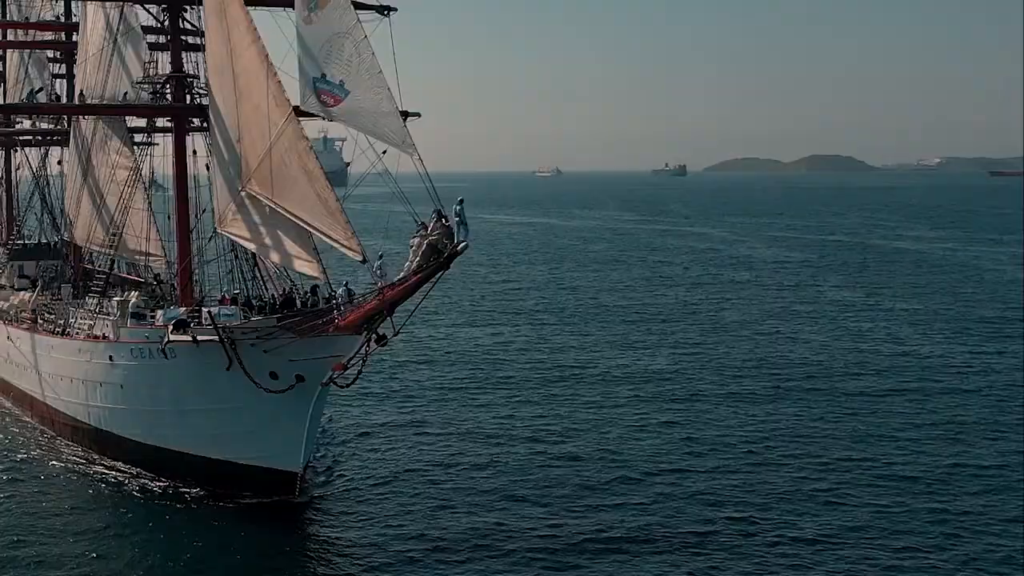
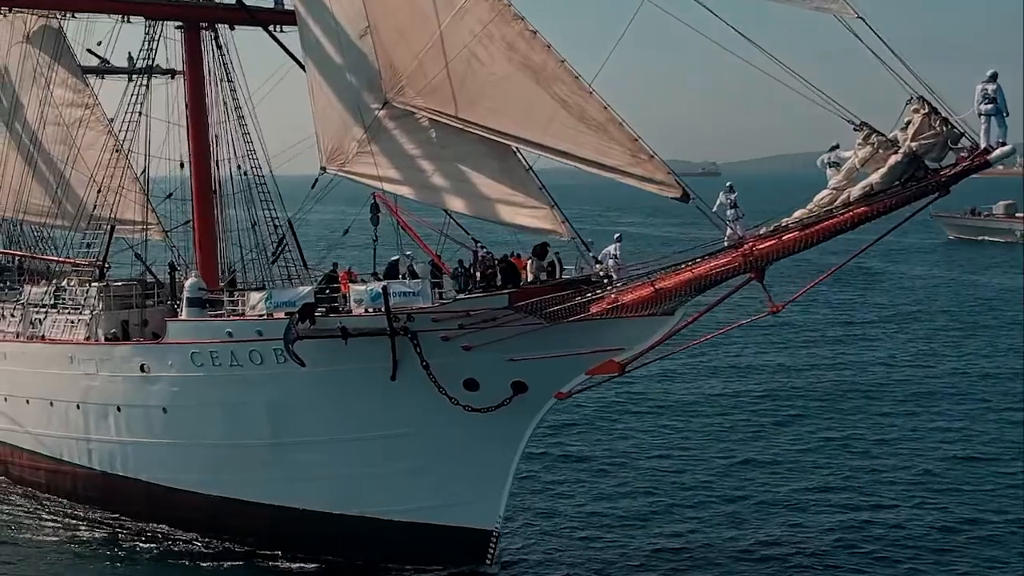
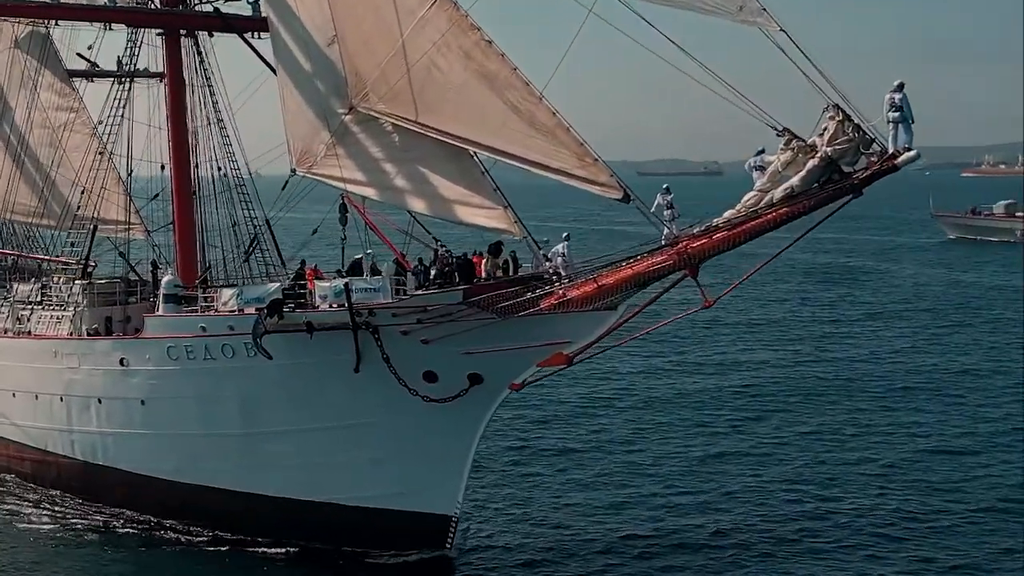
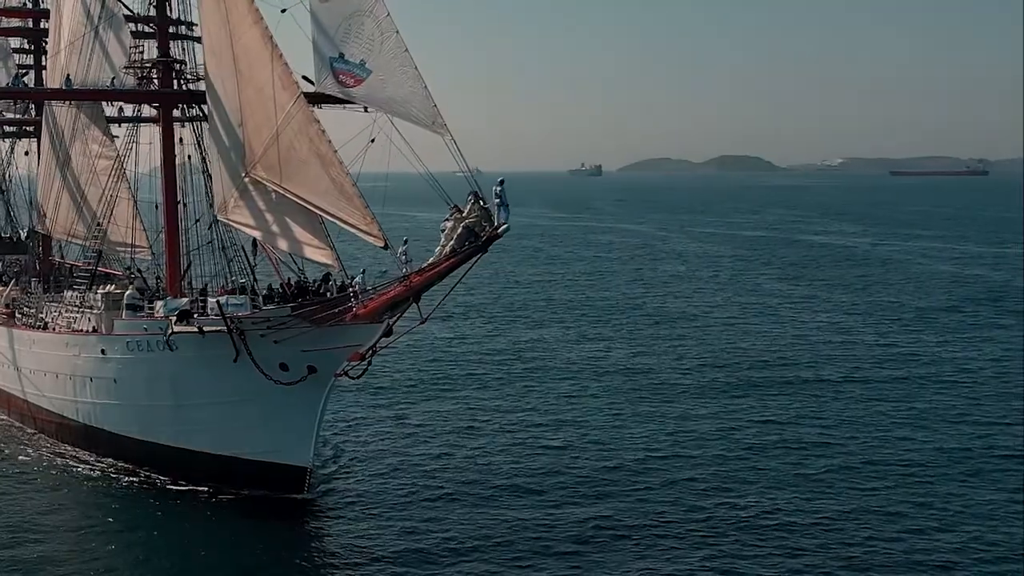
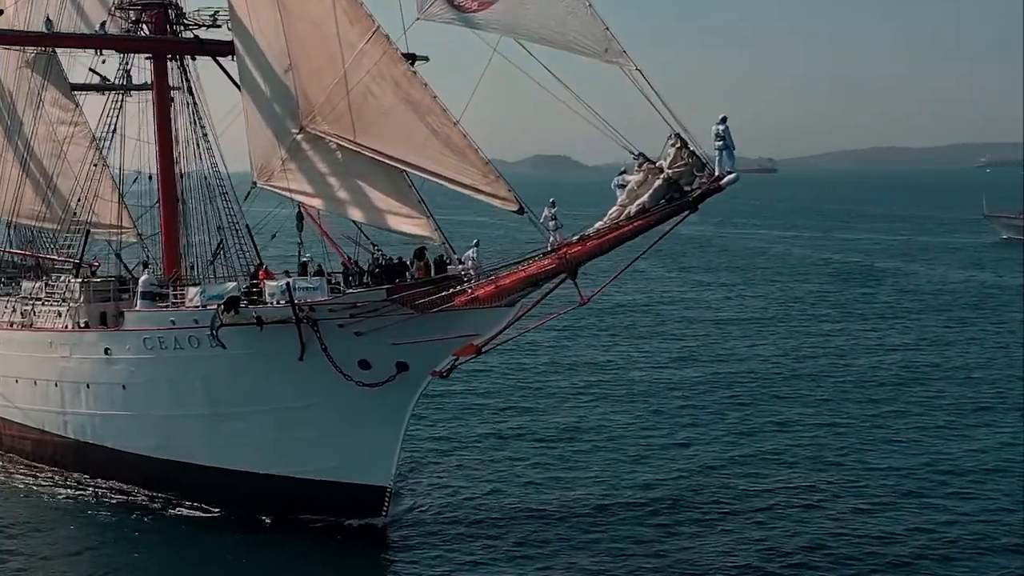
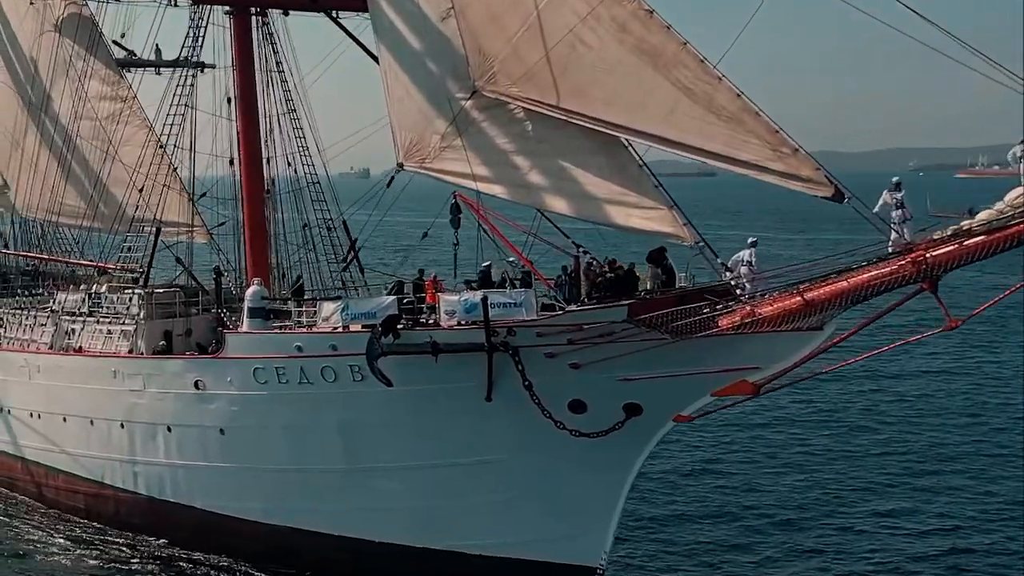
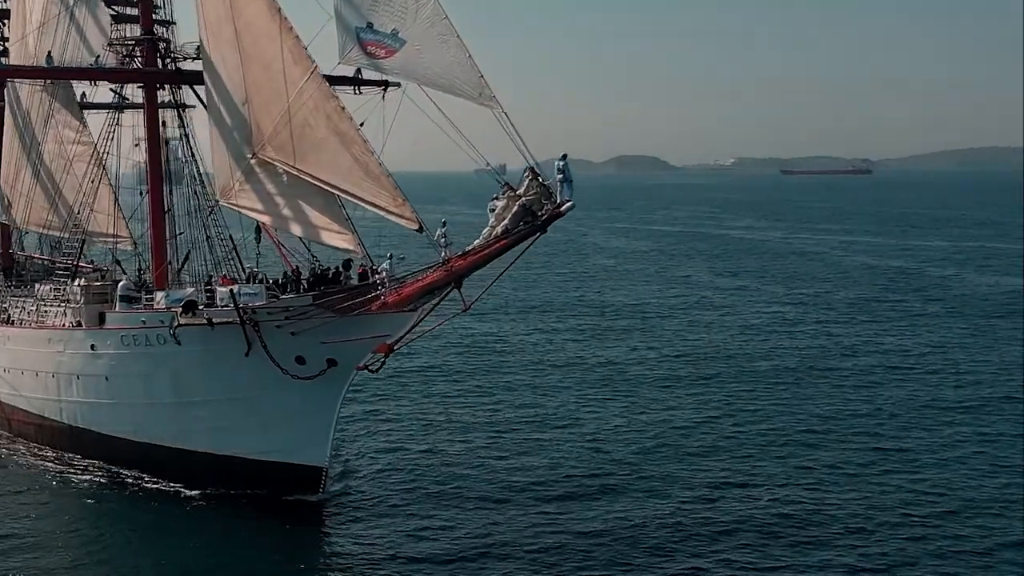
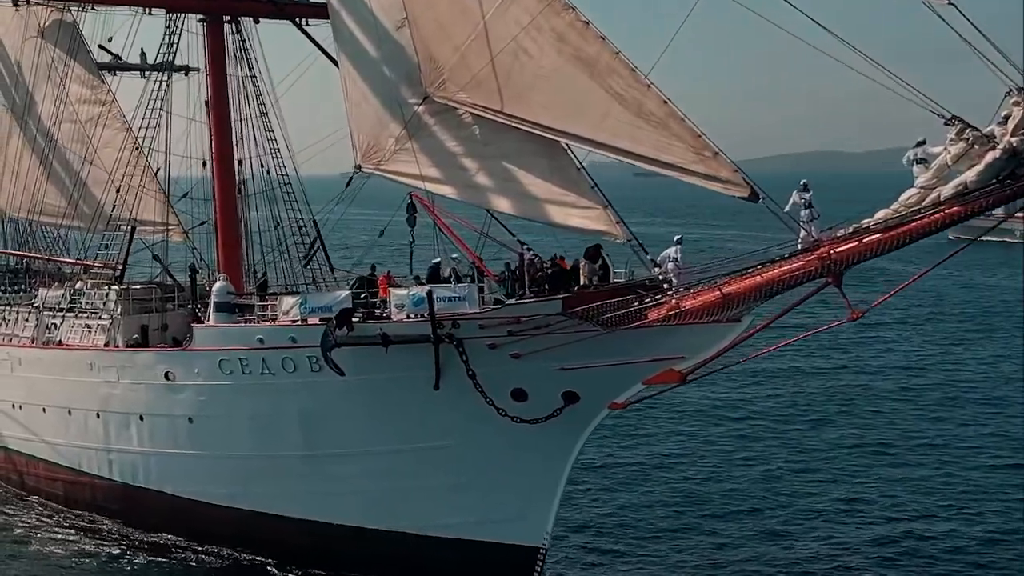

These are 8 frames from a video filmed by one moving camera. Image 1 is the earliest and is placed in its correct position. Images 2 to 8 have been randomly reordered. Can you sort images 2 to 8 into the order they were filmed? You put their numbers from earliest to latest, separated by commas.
4, 7, 5, 3, 2, 8, 6
